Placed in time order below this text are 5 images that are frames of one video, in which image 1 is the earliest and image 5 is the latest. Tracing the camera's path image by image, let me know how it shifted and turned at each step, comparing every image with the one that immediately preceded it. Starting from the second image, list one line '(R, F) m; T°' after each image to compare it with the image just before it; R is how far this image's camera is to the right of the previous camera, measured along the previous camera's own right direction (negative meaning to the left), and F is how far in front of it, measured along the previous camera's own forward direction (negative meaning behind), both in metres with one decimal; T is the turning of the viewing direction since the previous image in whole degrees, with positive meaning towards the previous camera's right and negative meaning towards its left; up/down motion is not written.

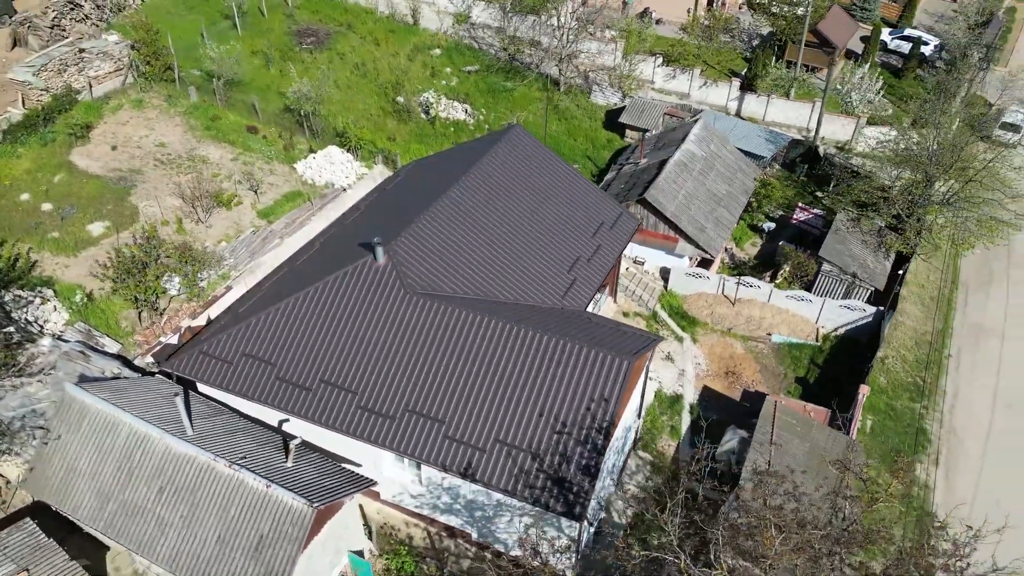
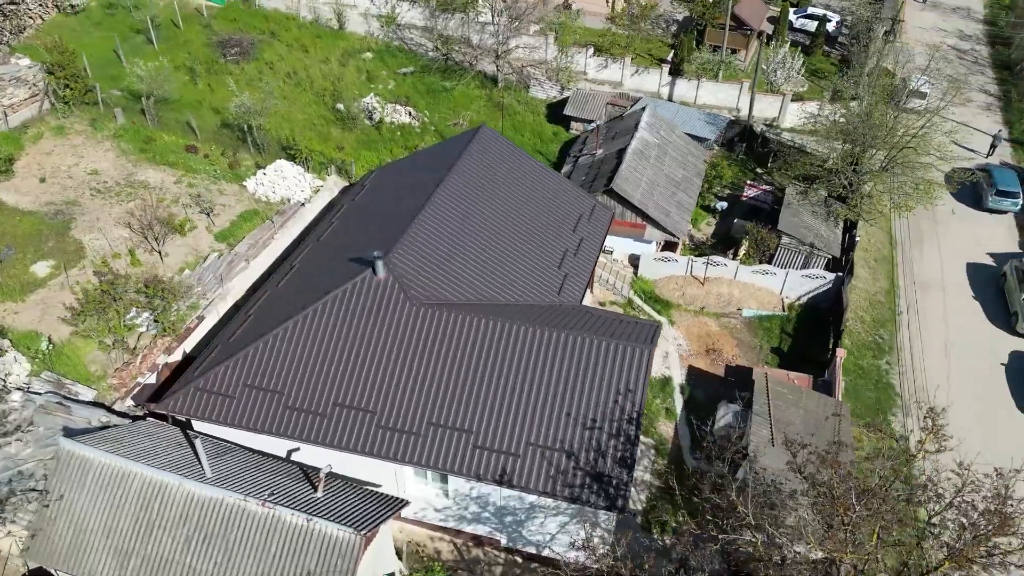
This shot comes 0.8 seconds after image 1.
(-2.5, +0.2) m; +7°
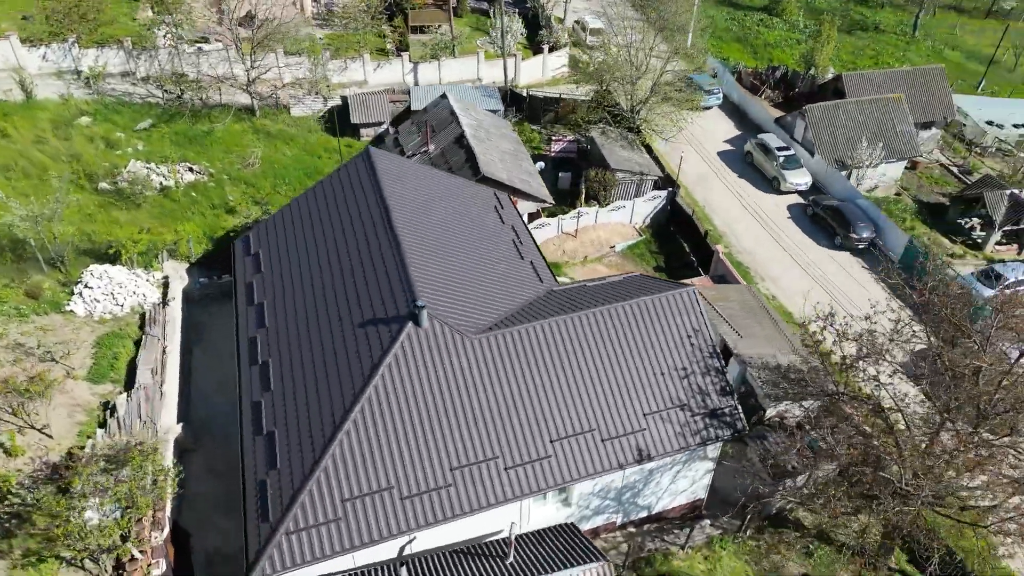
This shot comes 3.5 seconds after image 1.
(-9.1, +2.4) m; +26°
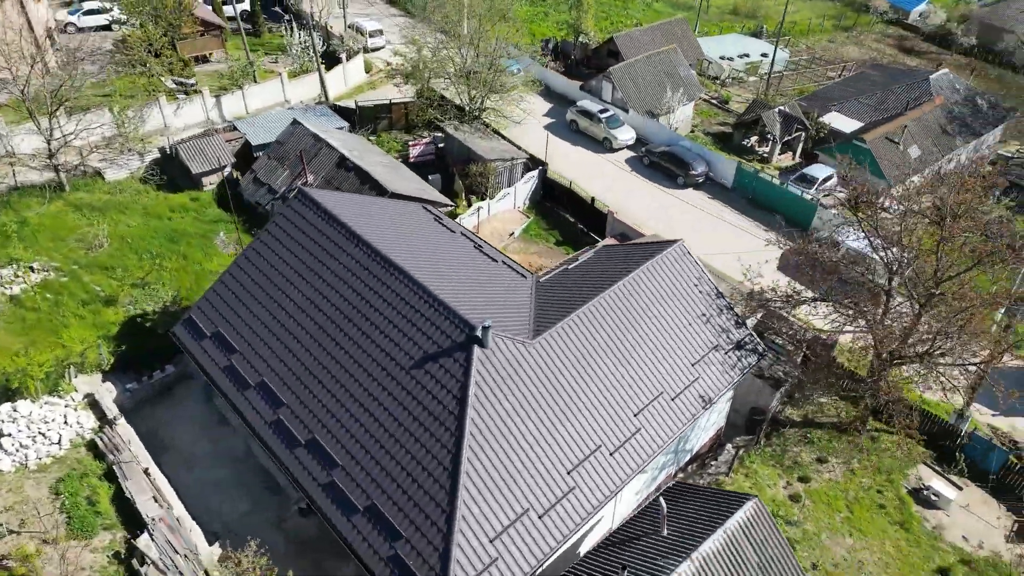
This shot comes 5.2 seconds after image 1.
(-7.0, +1.2) m; +19°
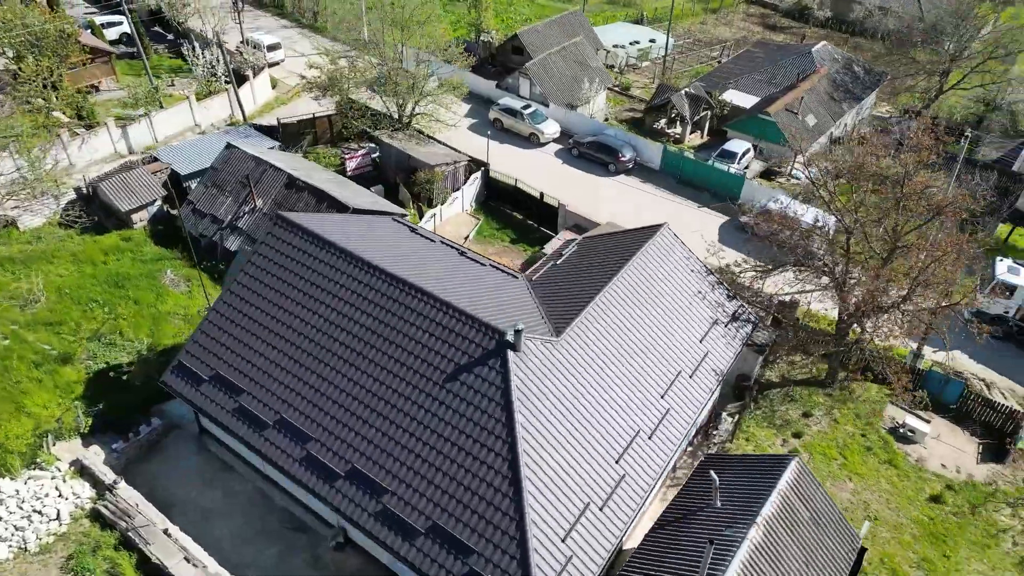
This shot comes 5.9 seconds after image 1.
(-3.2, +0.2) m; +9°
